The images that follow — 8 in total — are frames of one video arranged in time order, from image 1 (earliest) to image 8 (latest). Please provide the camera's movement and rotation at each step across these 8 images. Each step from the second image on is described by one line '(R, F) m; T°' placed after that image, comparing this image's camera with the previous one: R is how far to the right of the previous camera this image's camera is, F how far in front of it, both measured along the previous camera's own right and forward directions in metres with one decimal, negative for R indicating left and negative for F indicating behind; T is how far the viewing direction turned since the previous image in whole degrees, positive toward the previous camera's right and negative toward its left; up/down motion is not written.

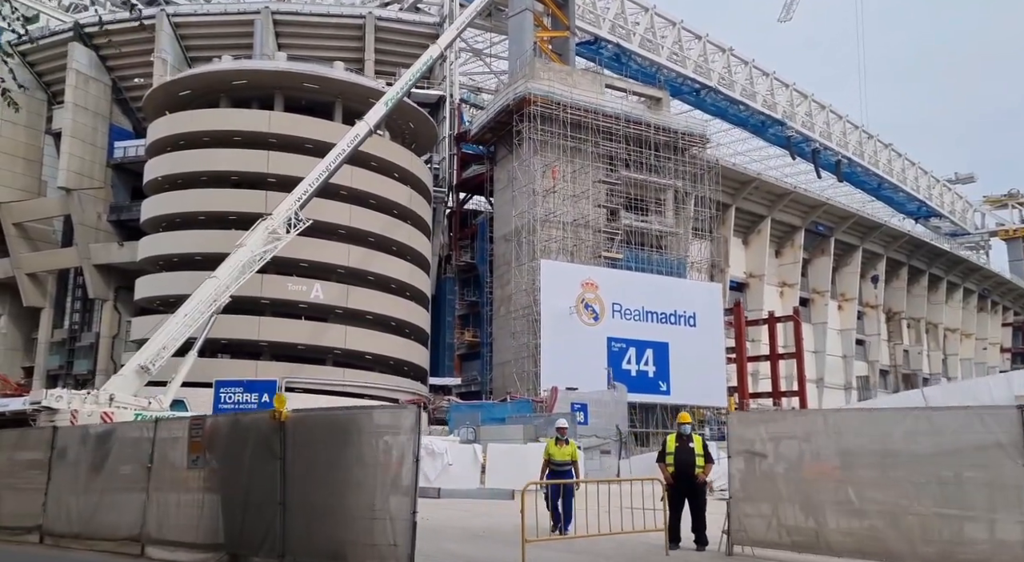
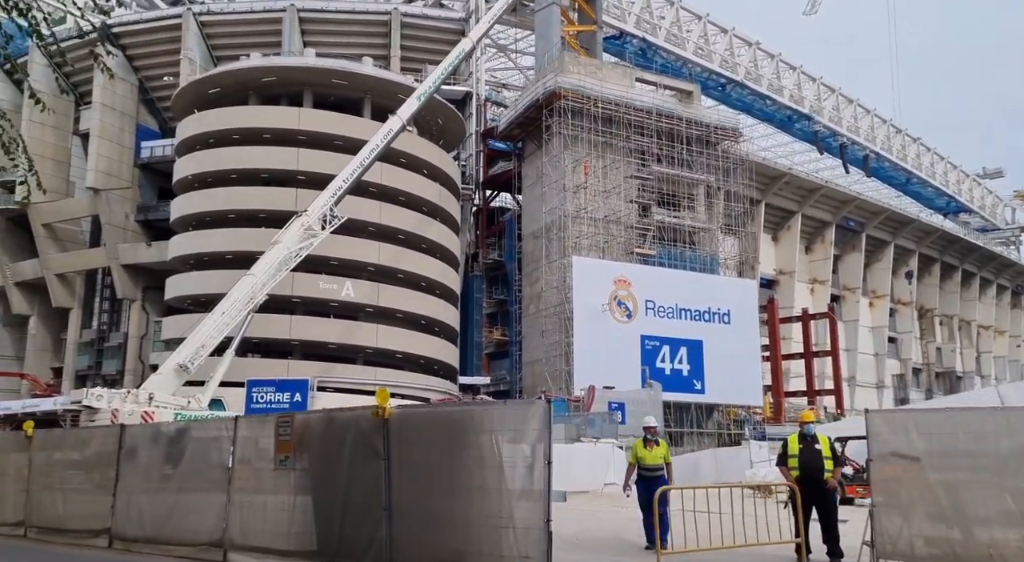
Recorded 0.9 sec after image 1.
(-0.8, +0.5) m; -1°
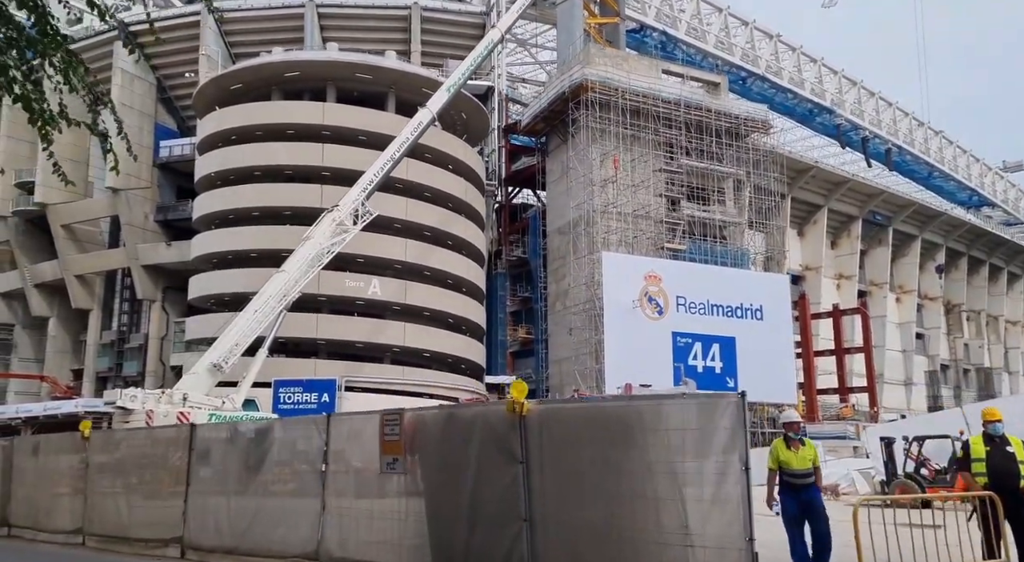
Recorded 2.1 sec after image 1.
(-1.0, +0.8) m; -1°
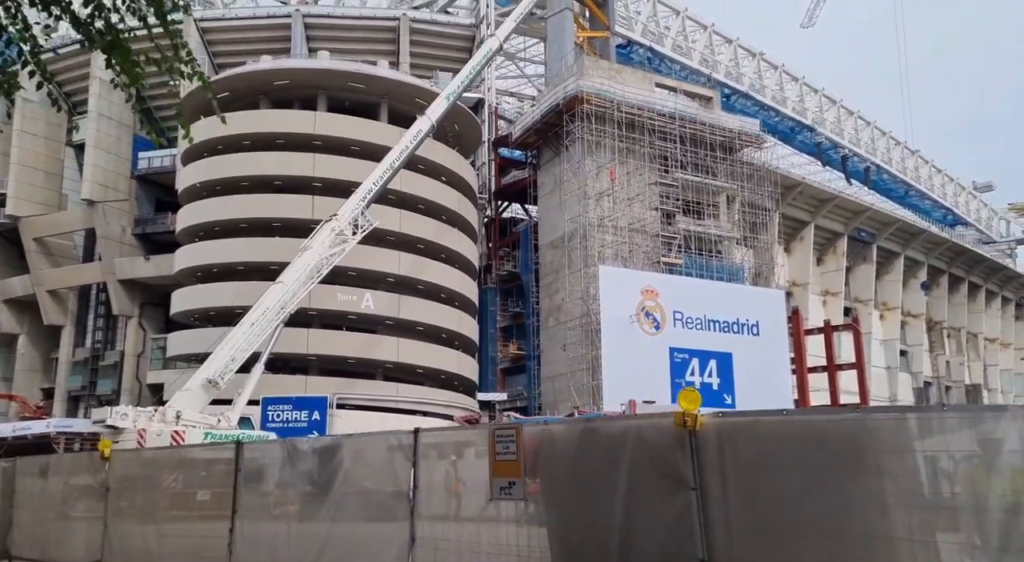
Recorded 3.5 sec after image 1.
(-1.2, +1.0) m; +2°
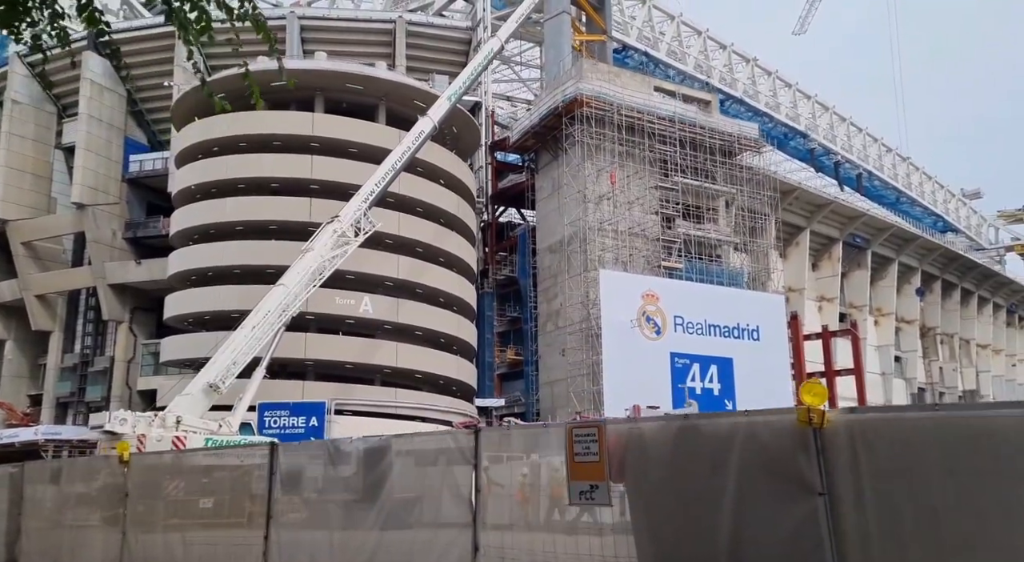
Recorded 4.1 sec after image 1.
(-0.6, +0.5) m; +1°
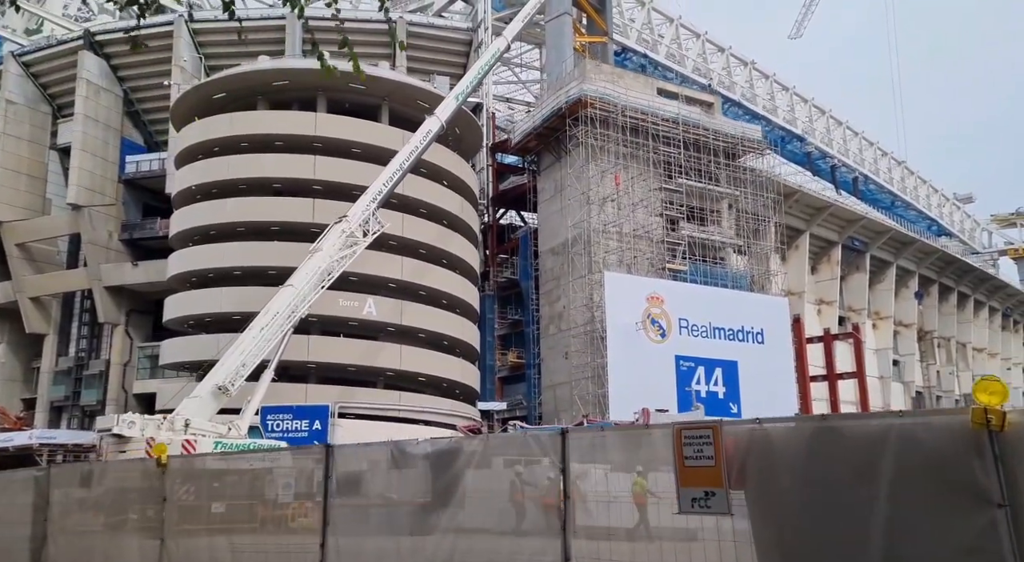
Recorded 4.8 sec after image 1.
(-0.7, +0.4) m; +1°
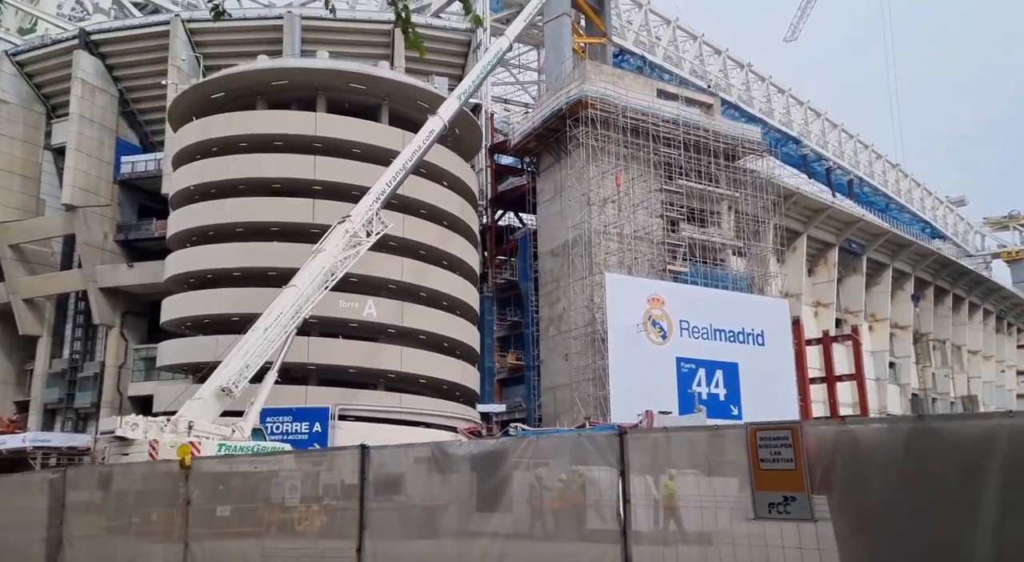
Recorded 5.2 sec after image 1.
(-0.4, +0.2) m; +1°
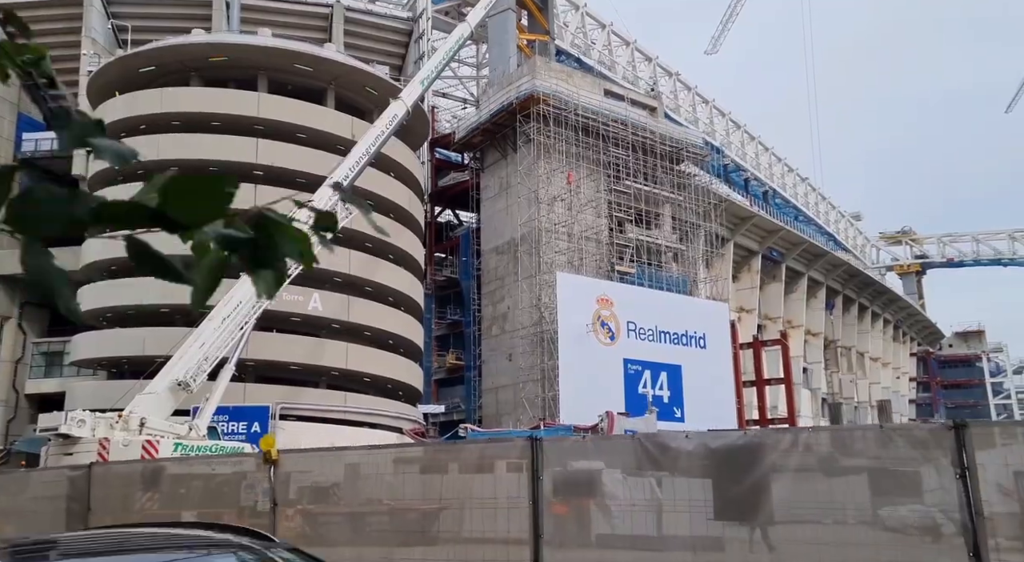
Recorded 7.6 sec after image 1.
(-2.3, +1.4) m; +7°
